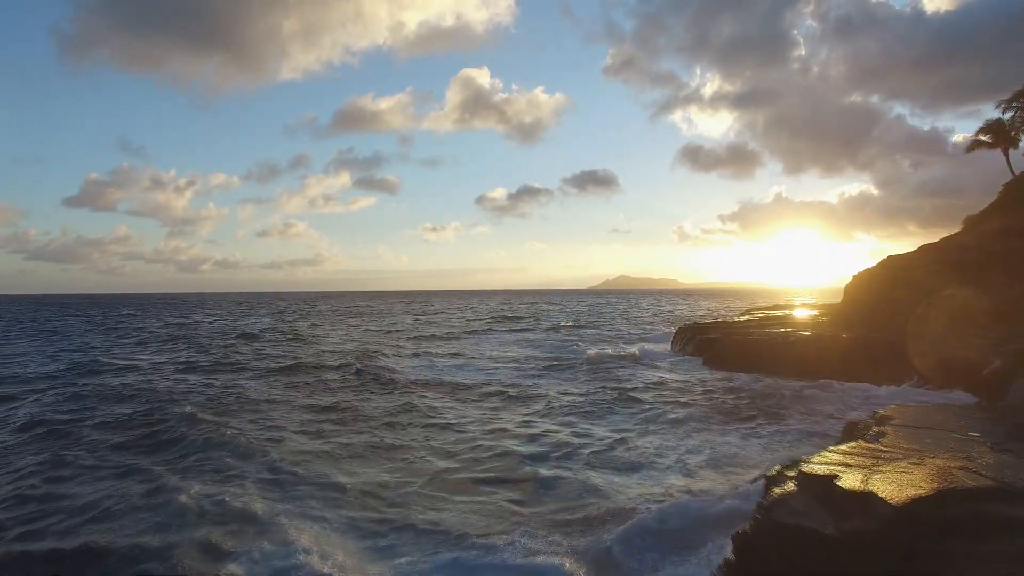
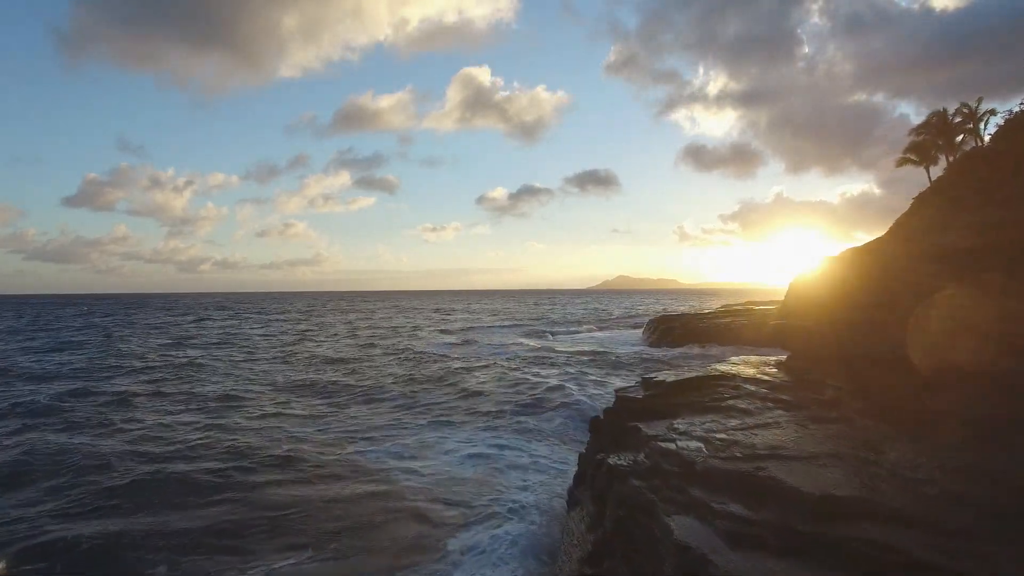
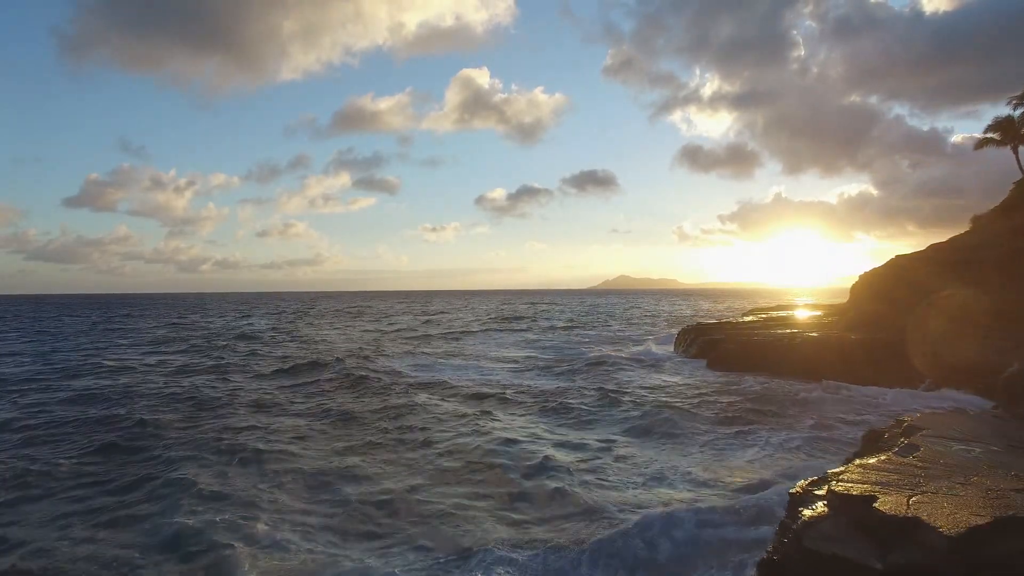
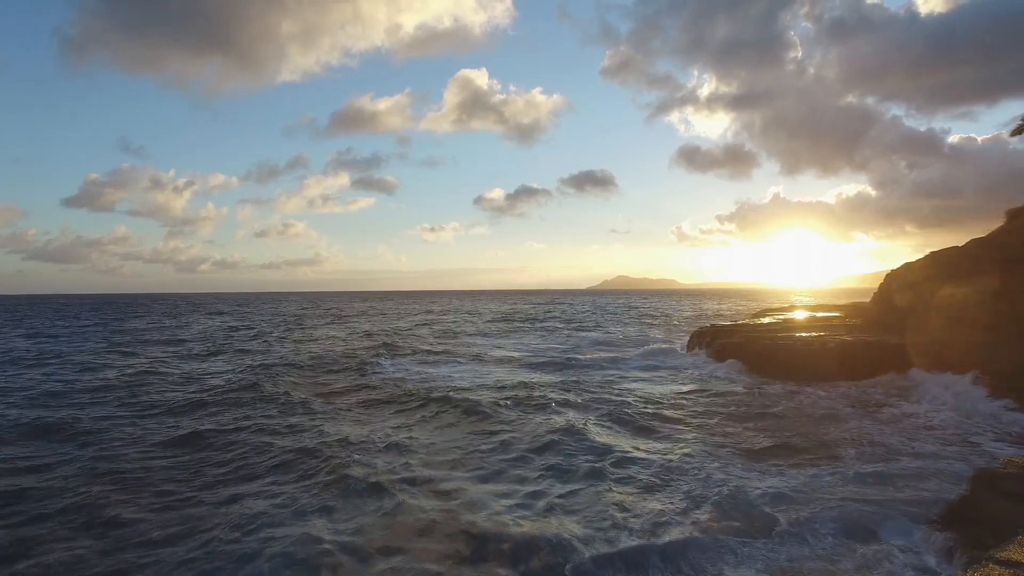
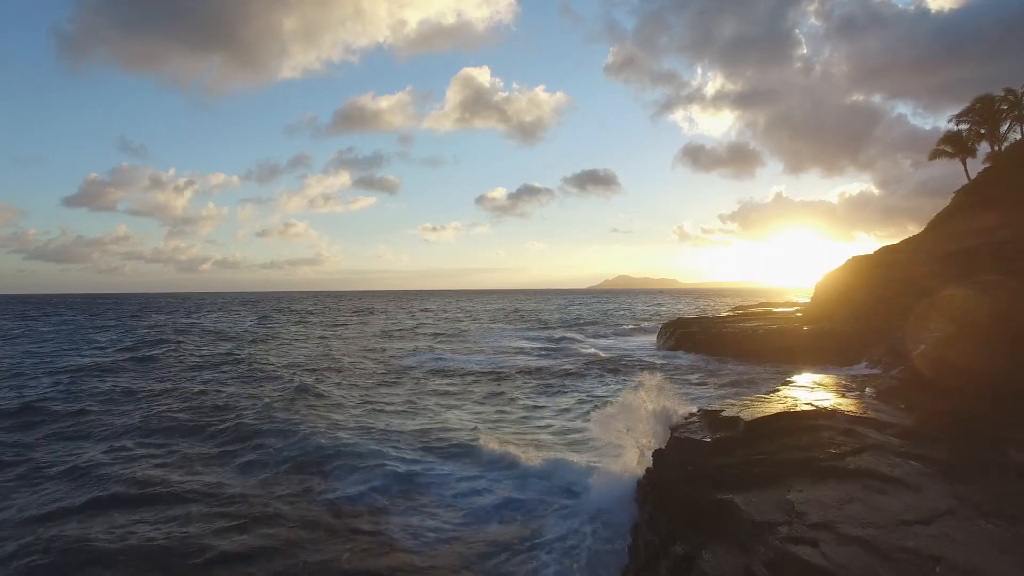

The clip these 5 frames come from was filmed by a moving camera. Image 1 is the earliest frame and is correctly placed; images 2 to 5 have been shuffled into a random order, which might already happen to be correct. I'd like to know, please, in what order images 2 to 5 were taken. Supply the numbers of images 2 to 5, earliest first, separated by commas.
3, 4, 2, 5
